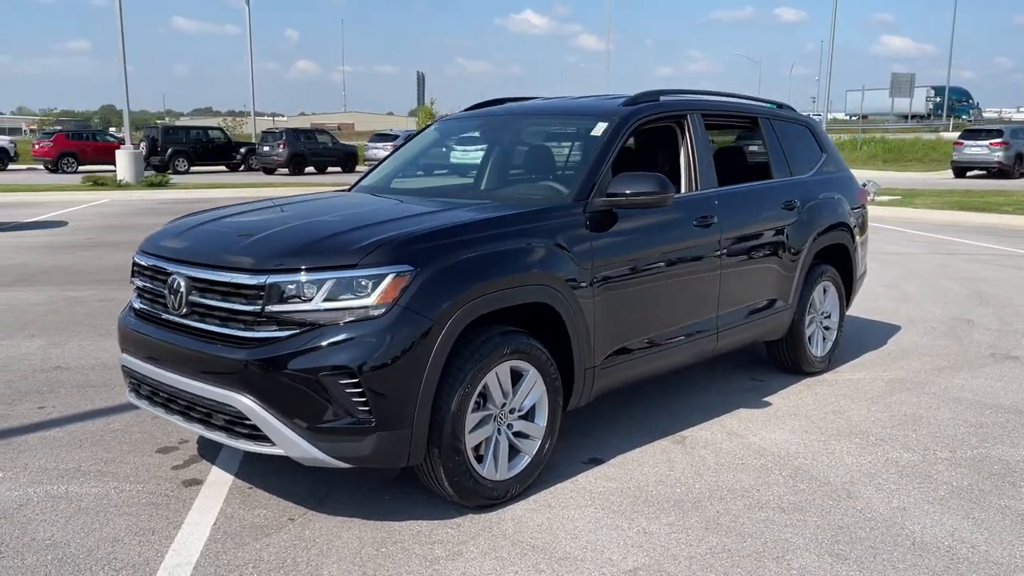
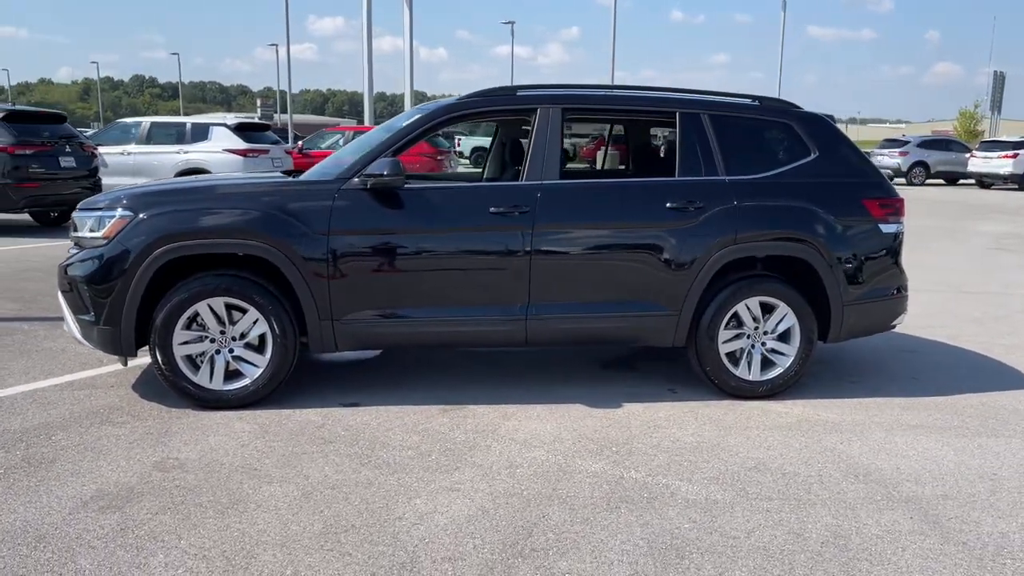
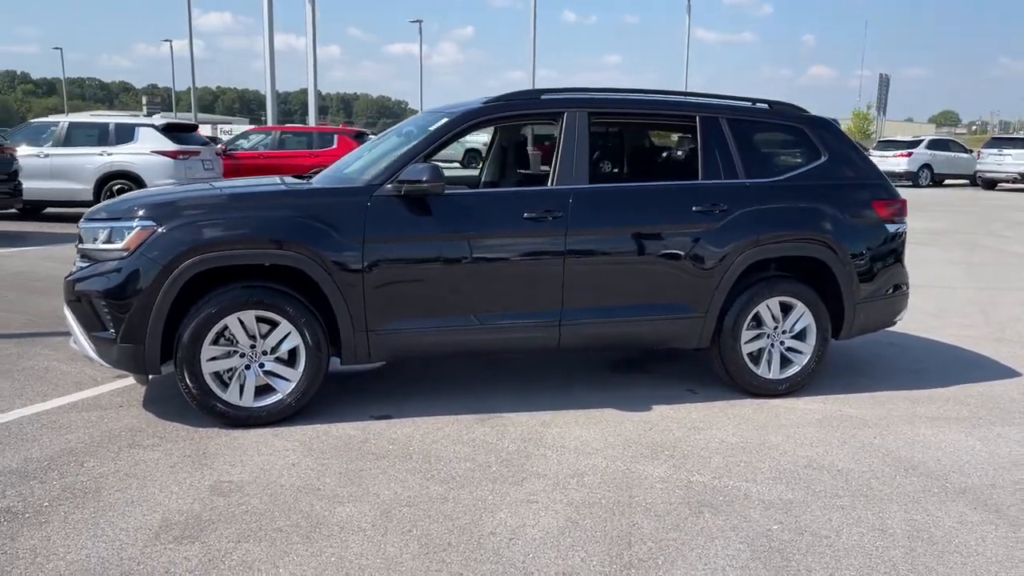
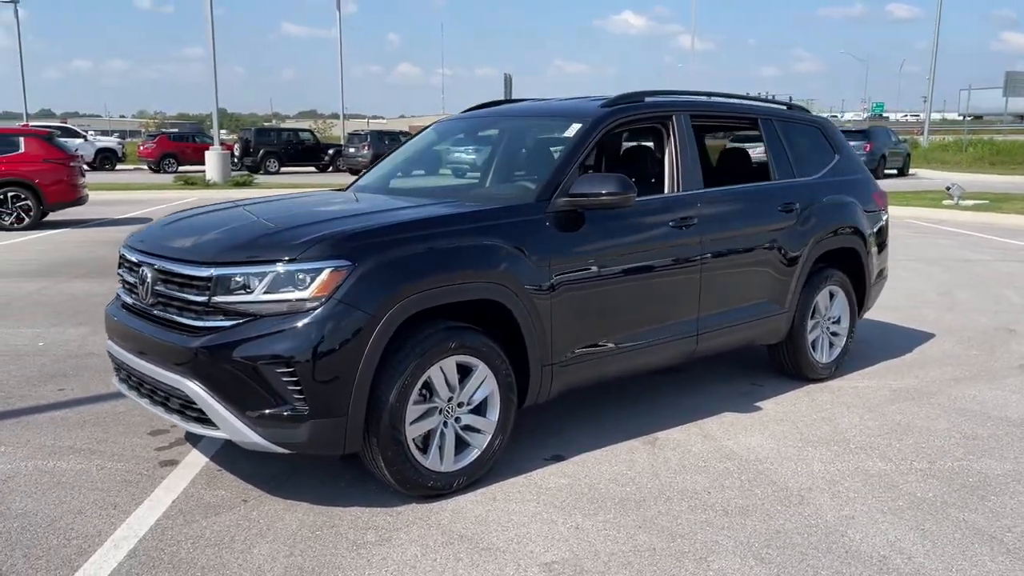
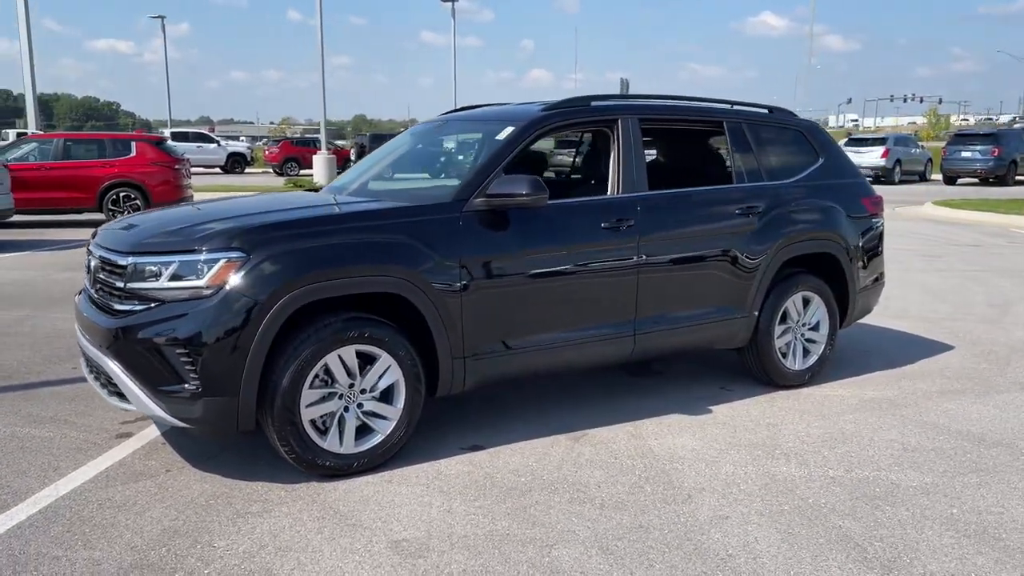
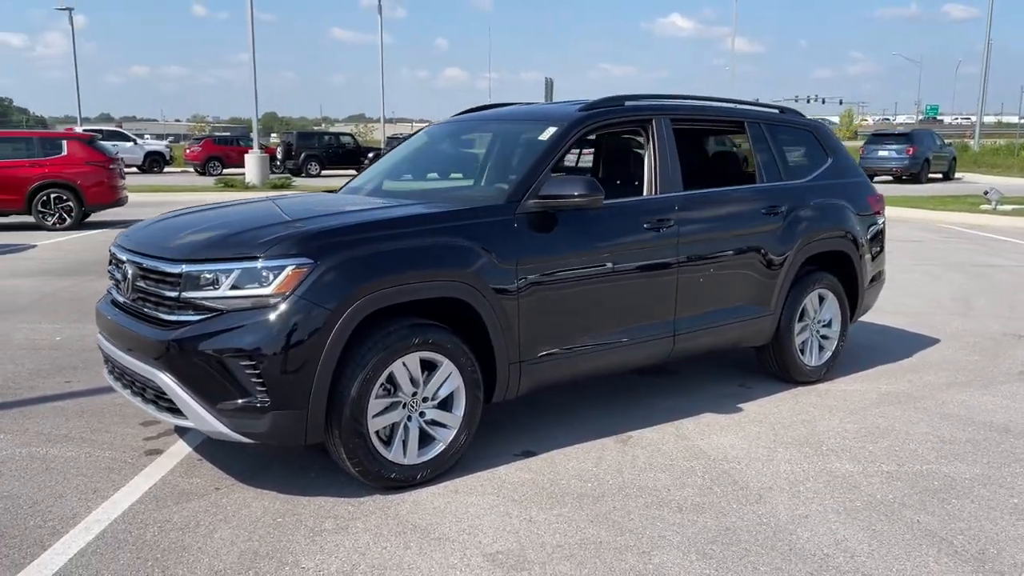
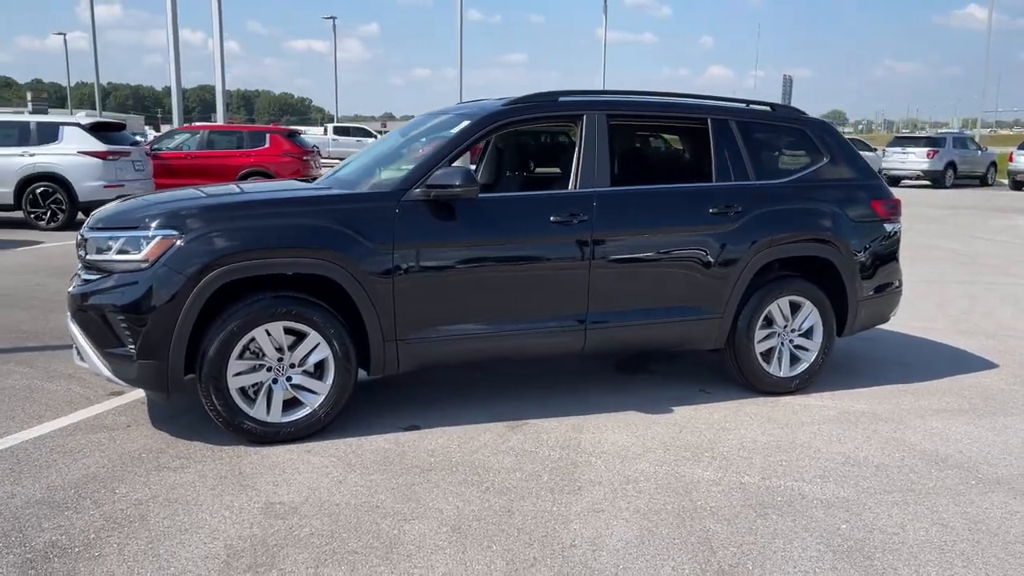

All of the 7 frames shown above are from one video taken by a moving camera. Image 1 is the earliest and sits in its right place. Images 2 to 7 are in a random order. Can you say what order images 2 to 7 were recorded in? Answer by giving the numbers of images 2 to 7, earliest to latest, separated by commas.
4, 6, 5, 7, 3, 2
